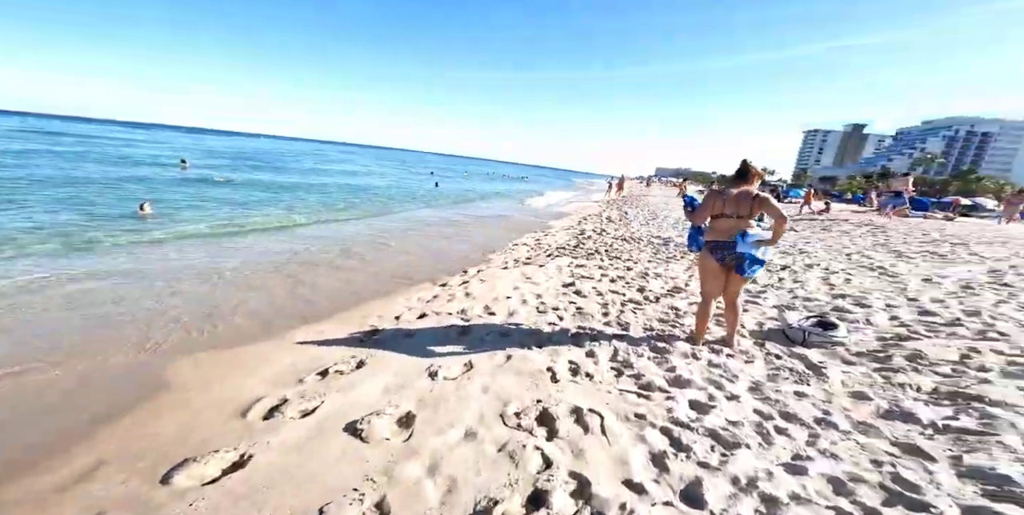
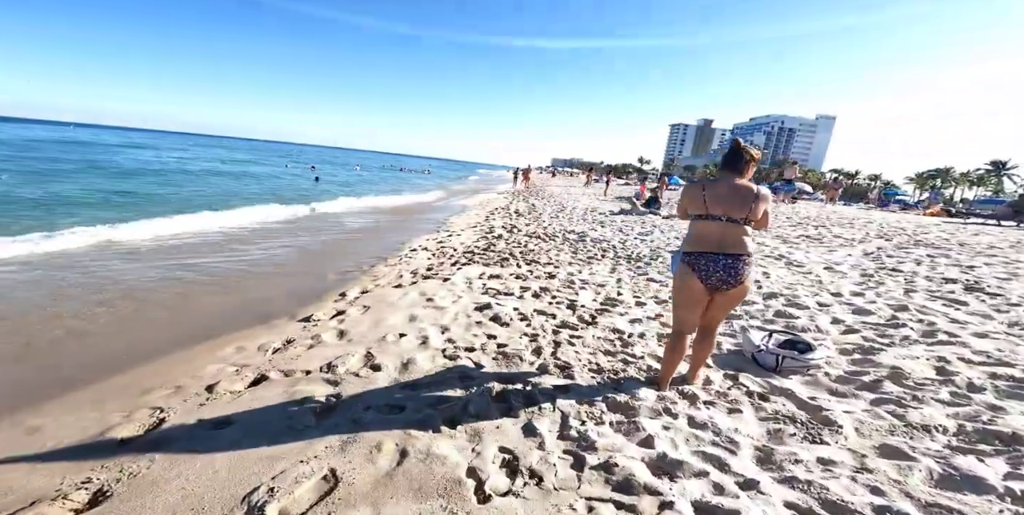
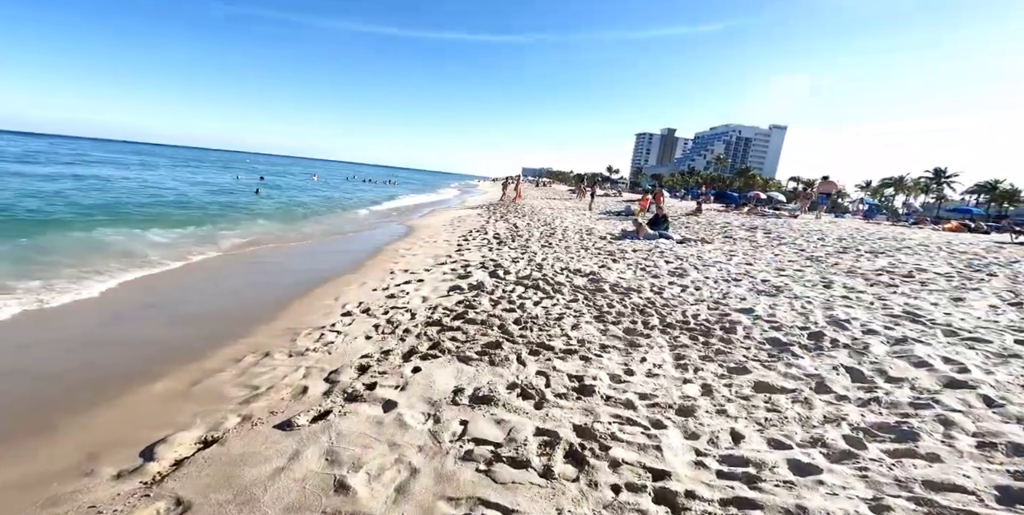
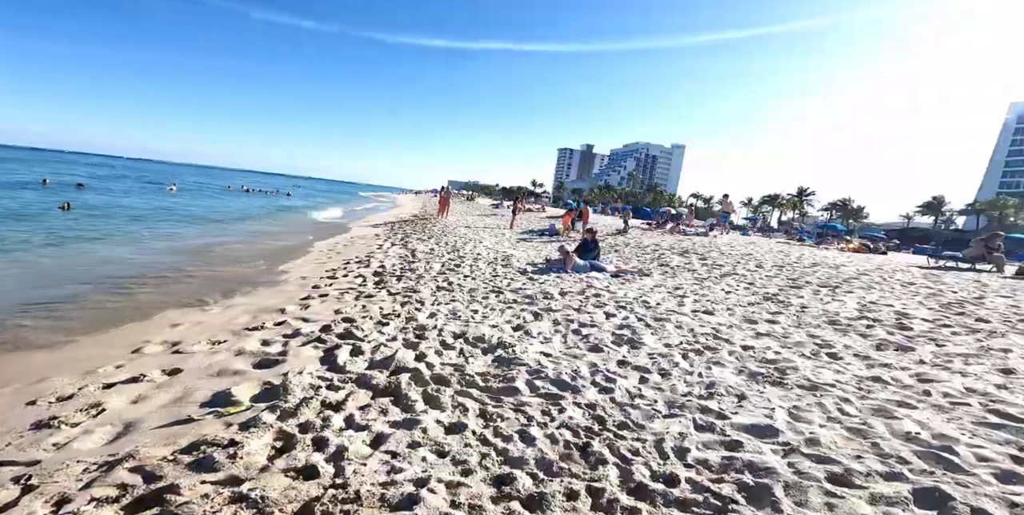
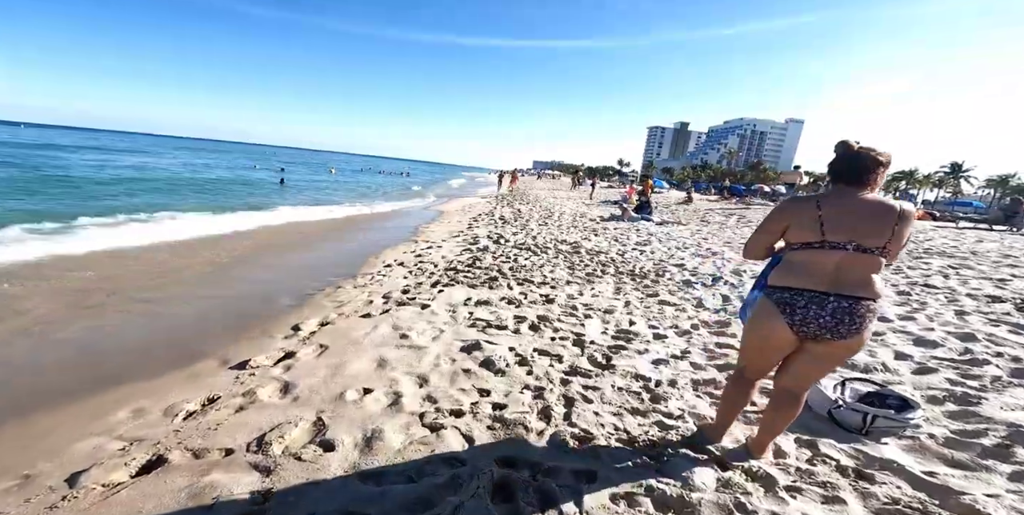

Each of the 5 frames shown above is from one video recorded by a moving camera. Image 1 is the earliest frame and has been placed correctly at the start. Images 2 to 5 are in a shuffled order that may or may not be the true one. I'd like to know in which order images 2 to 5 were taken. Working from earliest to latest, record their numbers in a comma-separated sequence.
2, 5, 3, 4
